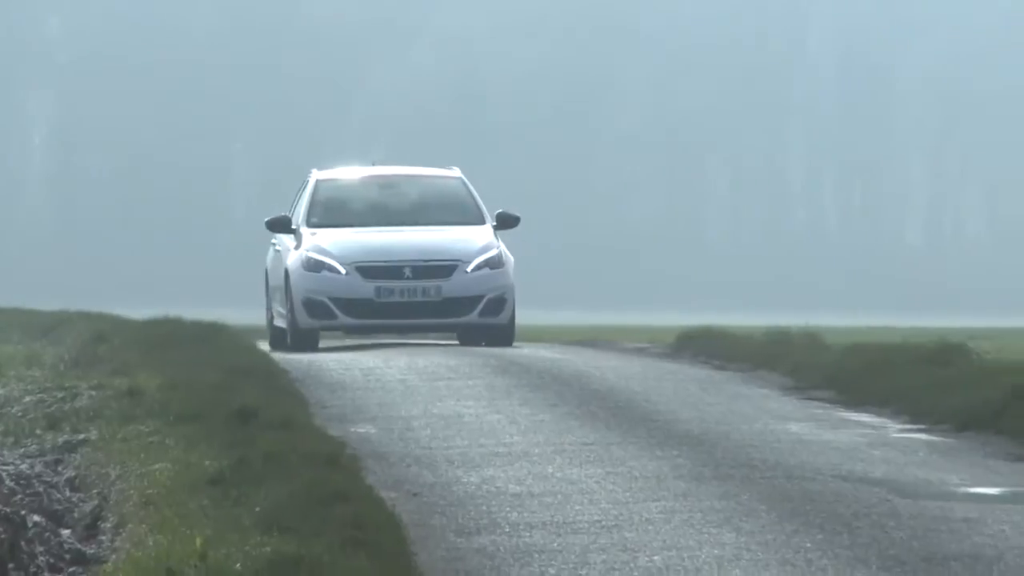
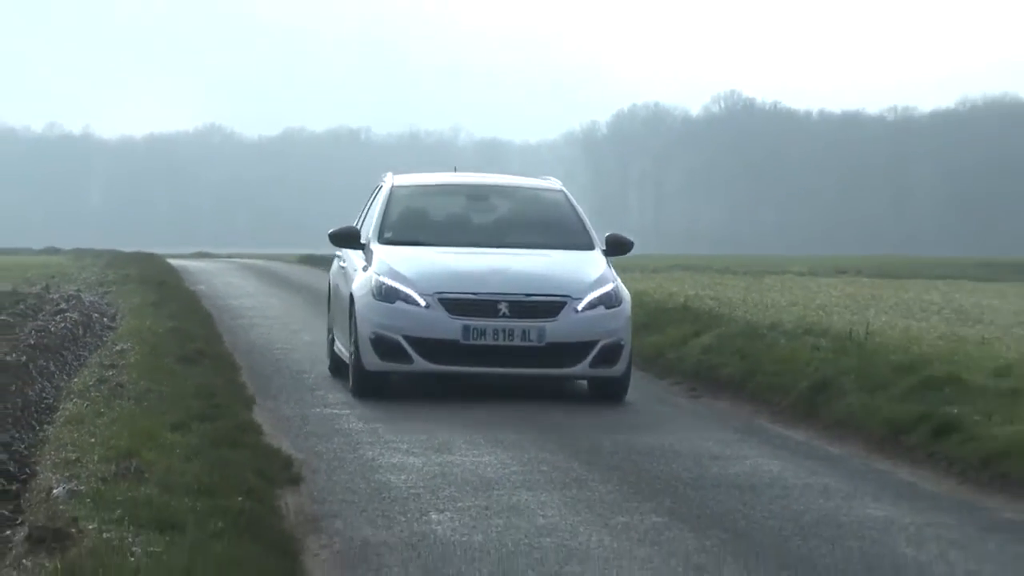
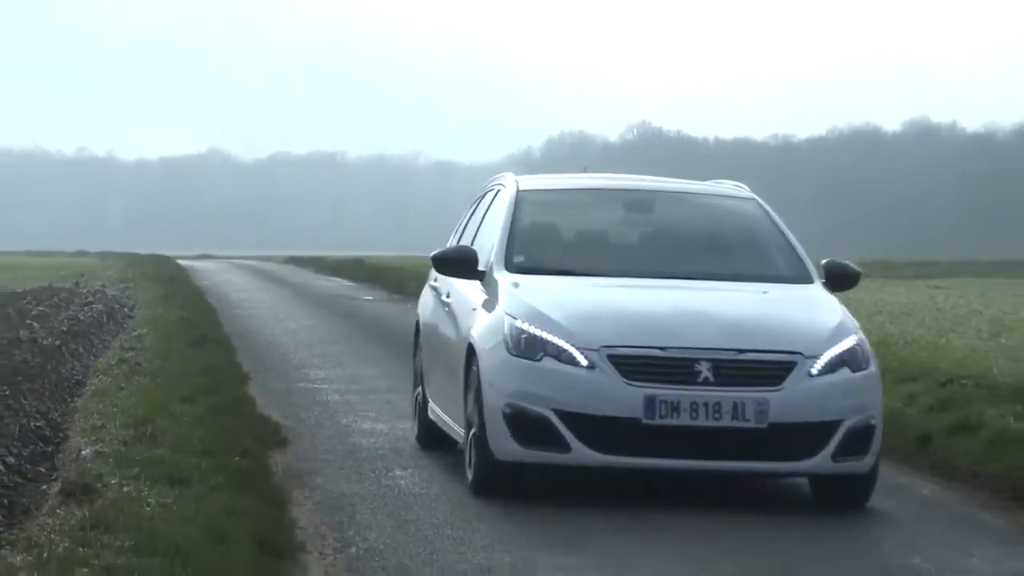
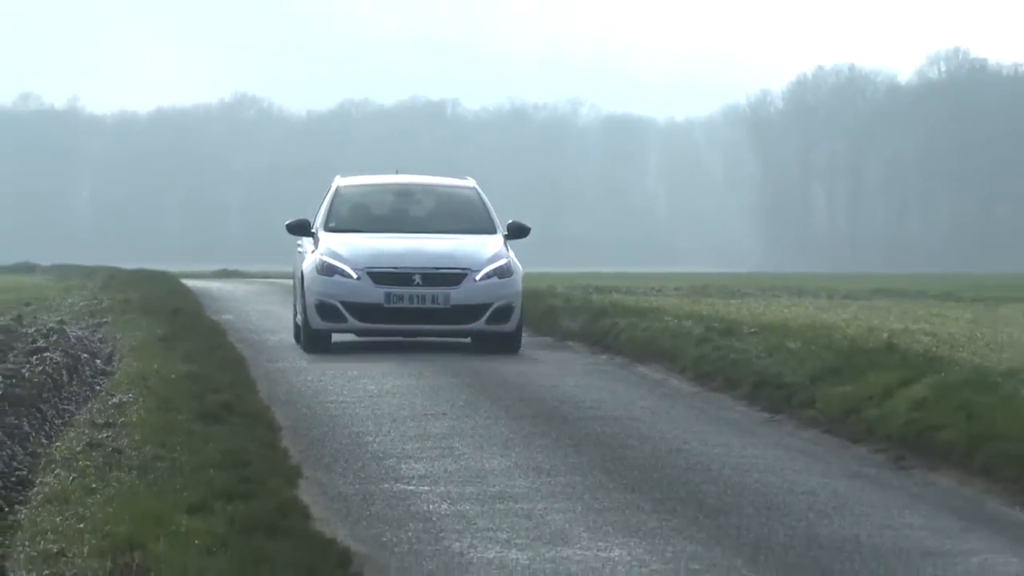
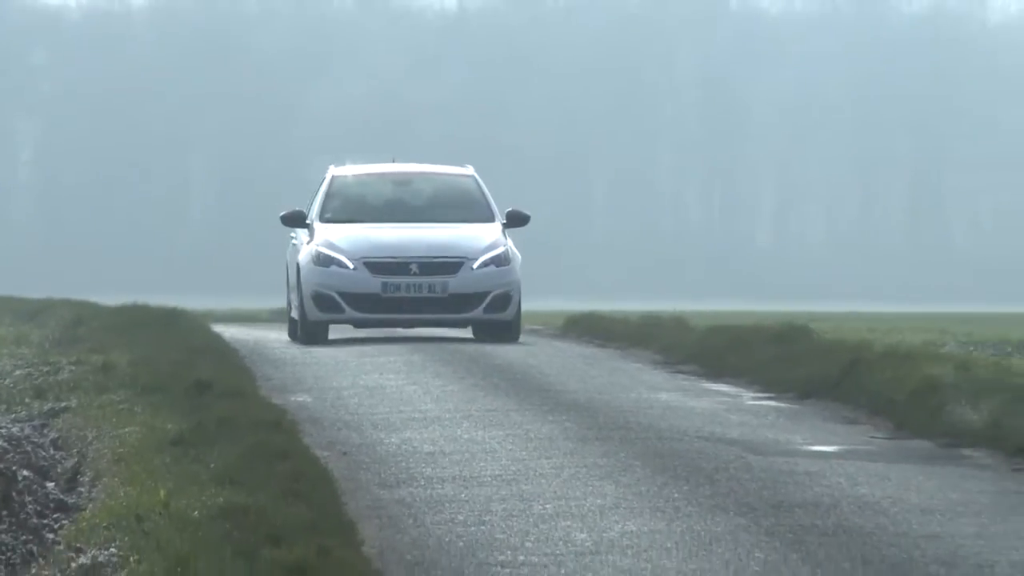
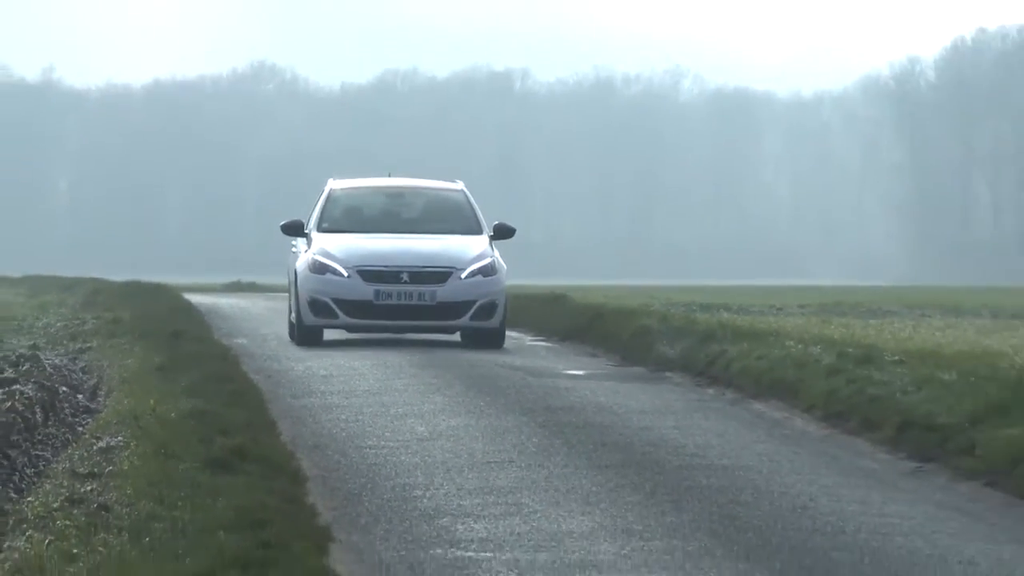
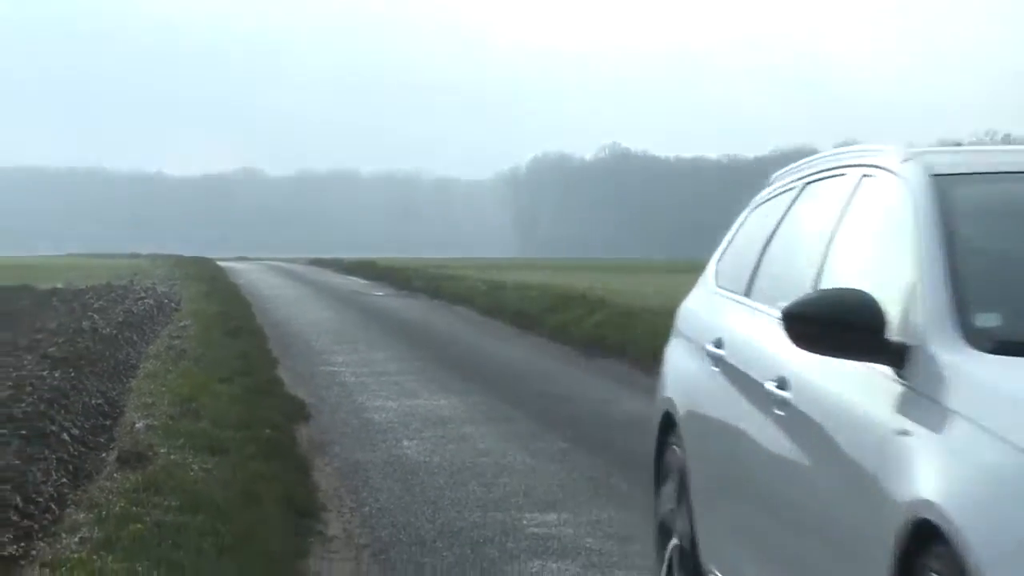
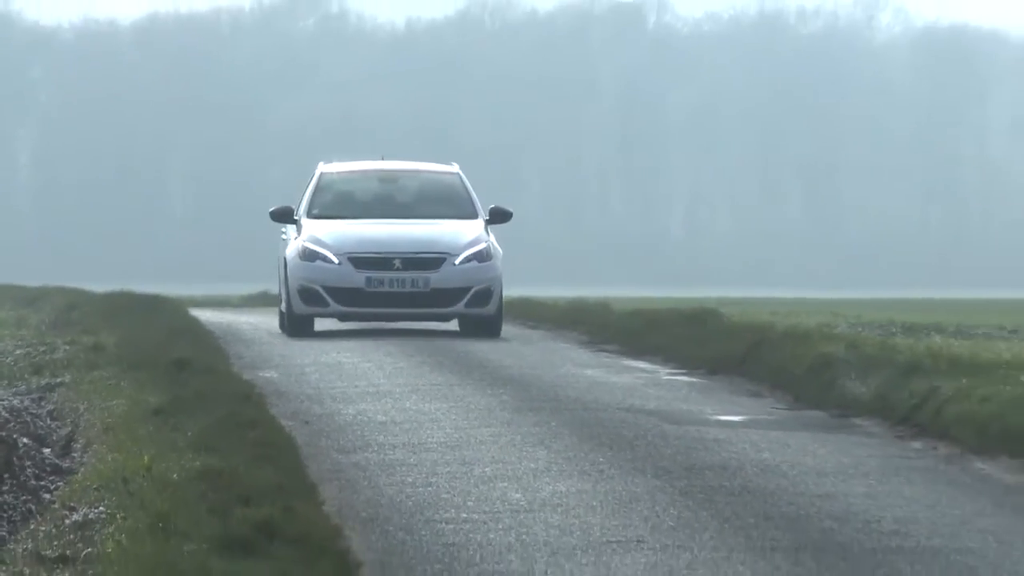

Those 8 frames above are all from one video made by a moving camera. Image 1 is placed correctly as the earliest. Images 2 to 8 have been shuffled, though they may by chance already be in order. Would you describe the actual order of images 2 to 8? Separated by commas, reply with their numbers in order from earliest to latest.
5, 8, 6, 4, 2, 3, 7
